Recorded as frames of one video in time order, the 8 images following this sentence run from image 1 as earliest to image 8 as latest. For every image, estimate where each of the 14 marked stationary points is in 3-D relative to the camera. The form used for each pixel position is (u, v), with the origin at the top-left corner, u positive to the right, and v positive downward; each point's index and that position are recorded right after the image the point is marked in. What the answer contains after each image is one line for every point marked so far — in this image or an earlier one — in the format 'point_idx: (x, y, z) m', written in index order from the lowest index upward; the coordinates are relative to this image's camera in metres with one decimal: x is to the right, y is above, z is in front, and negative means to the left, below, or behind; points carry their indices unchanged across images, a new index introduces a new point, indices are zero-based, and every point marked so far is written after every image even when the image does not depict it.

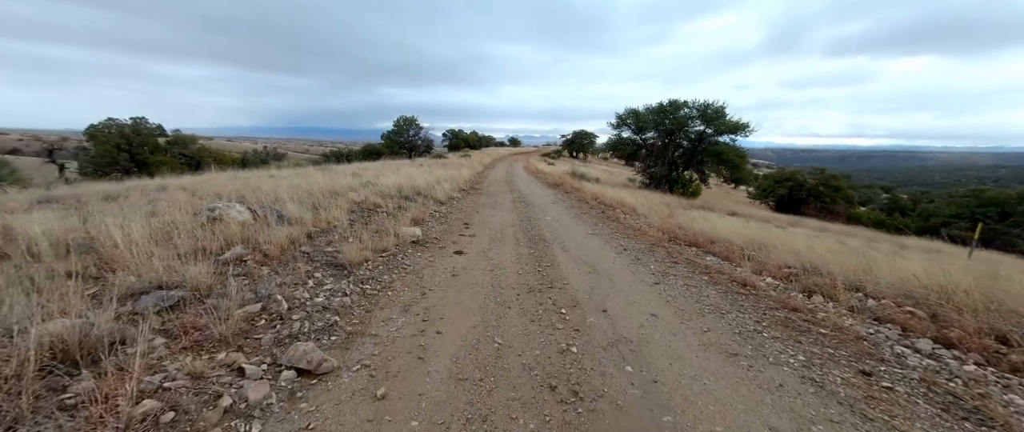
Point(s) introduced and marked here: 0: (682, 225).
0: (+4.9, -0.3, +10.6) m
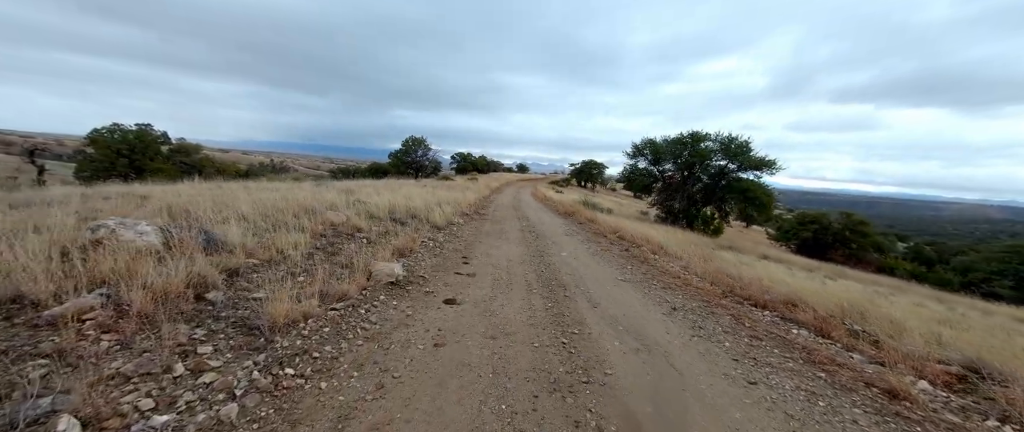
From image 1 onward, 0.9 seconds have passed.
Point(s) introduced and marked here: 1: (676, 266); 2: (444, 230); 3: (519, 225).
0: (+5.1, -1.4, +8.6) m
1: (+4.2, -1.3, +9.4) m
2: (-2.1, -0.5, +11.4) m
3: (+0.3, -0.4, +16.5) m
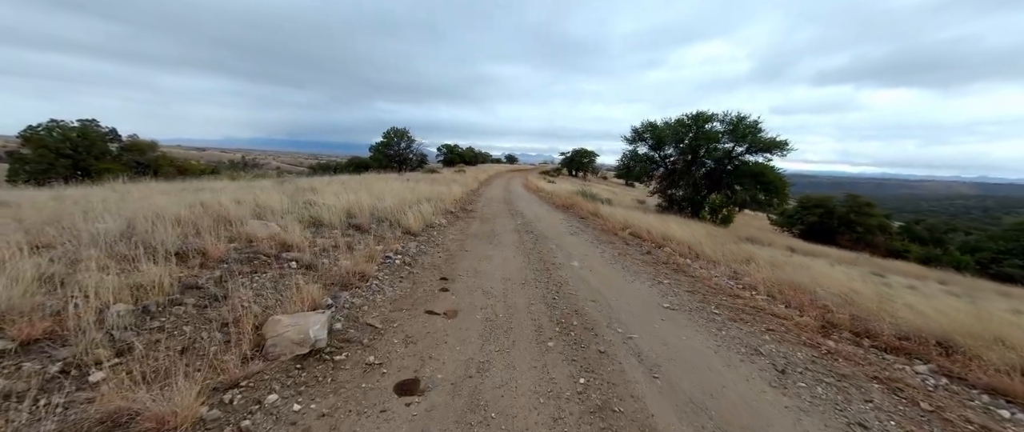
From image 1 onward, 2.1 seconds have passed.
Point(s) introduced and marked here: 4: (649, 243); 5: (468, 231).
0: (+5.0, -1.3, +6.3) m
1: (+4.1, -1.2, +7.1) m
2: (-2.2, -0.5, +8.9) m
3: (0.0, -0.3, +14.1) m
4: (+3.9, -0.8, +10.5) m
5: (-1.4, -0.5, +11.6) m
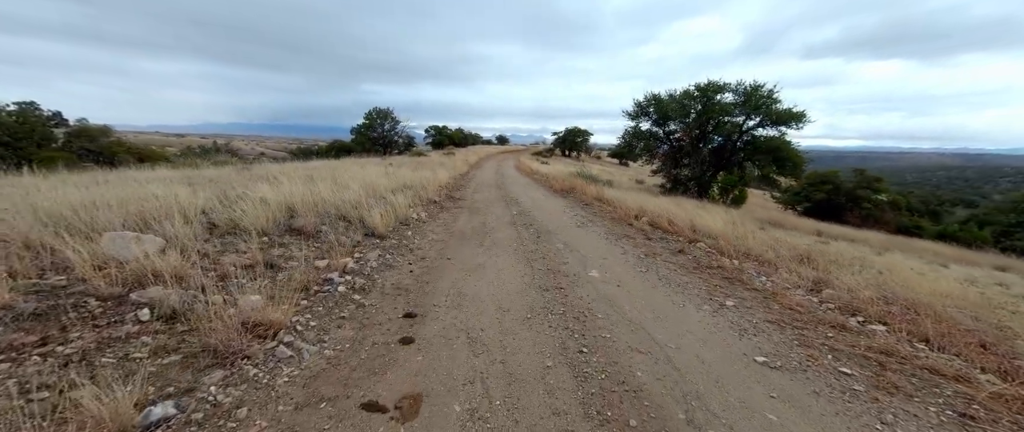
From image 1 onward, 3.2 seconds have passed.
0: (+5.0, -1.2, +4.4) m
1: (+4.1, -1.1, +5.1) m
2: (-2.3, -0.4, +6.8) m
3: (-0.1, +0.1, +12.0) m
4: (+3.8, -0.5, +8.5) m
5: (-1.5, -0.3, +9.5) m
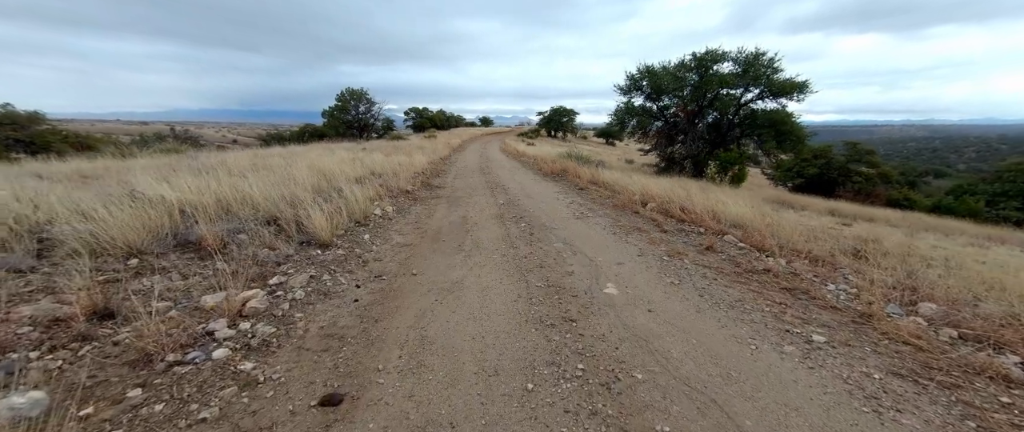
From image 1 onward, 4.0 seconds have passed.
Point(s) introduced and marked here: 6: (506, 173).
0: (+5.0, -1.1, +3.0) m
1: (+4.0, -1.0, +3.7) m
2: (-2.5, -0.5, +5.1) m
3: (-0.5, +0.3, +10.3) m
4: (+3.6, -0.3, +6.9) m
5: (-1.8, -0.1, +7.8) m
6: (-0.3, +2.1, +17.9) m
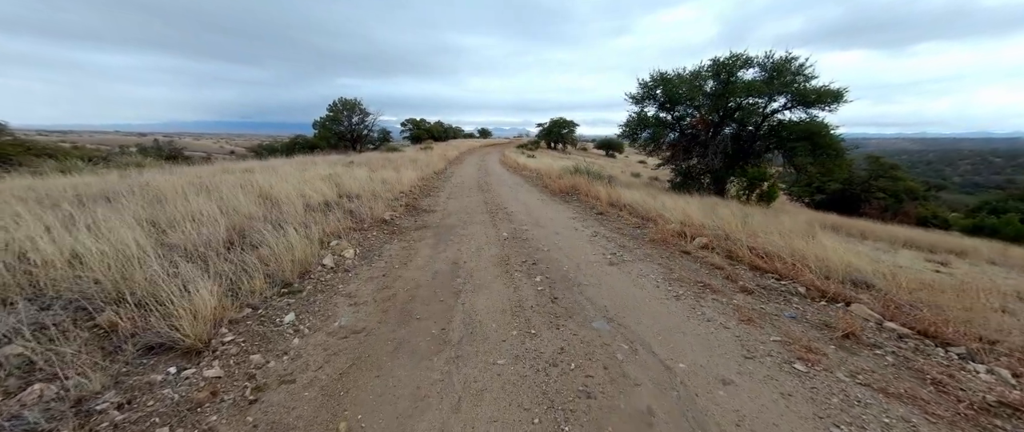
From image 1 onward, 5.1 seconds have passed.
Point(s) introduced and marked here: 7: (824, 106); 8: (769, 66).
0: (+5.1, -1.7, +0.5) m
1: (+4.2, -1.6, +1.3) m
2: (-2.3, -1.1, +2.6) m
3: (-0.4, -0.5, +7.9) m
4: (+3.7, -1.0, +4.6) m
5: (-1.6, -0.9, +5.4) m
6: (-0.2, +1.1, +15.6) m
7: (+15.8, +5.6, +18.7) m
8: (+13.4, +7.8, +19.3) m
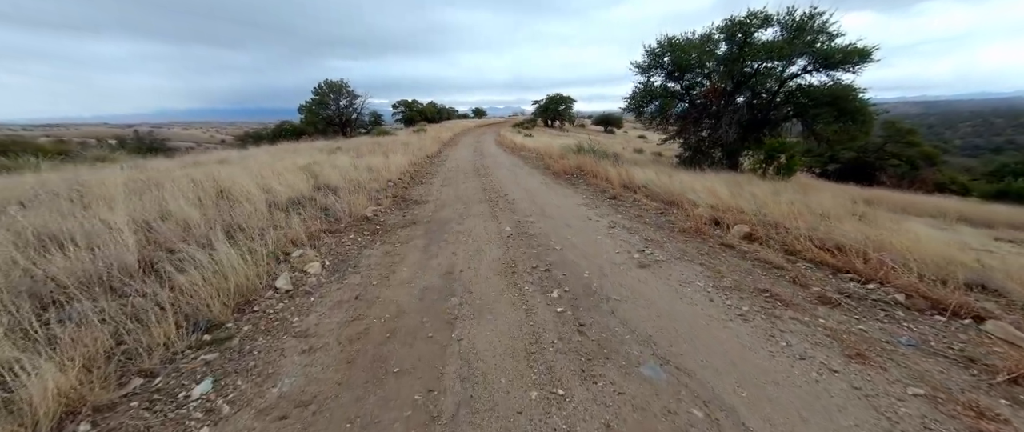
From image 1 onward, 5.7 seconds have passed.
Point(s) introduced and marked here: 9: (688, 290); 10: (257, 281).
0: (+5.3, -1.7, -0.6) m
1: (+4.3, -1.7, +0.1) m
2: (-2.2, -1.3, +1.4) m
3: (-0.3, -0.3, +6.6) m
4: (+3.8, -0.9, +3.4) m
5: (-1.5, -0.9, +4.1) m
6: (-0.2, +1.6, +14.2) m
7: (+15.6, +6.9, +17.2) m
8: (+13.2, +9.1, +17.6) m
9: (+2.0, -0.8, +4.2) m
10: (-2.7, -0.6, +3.9) m
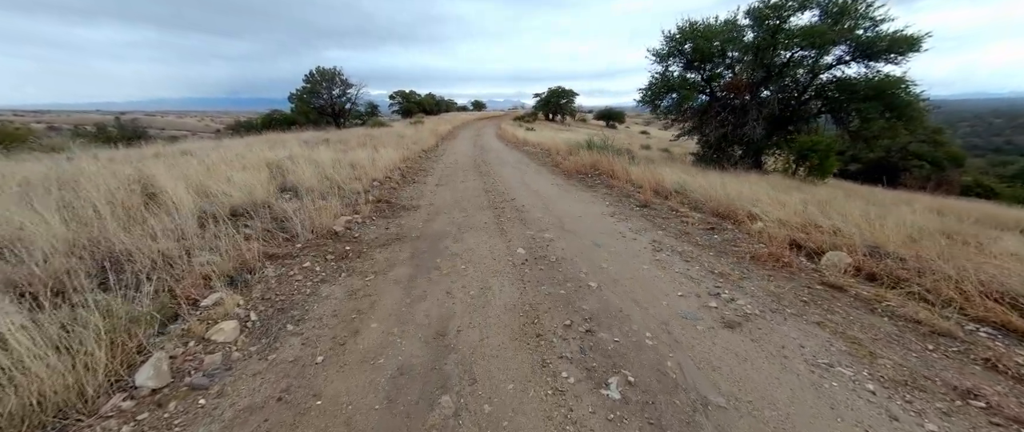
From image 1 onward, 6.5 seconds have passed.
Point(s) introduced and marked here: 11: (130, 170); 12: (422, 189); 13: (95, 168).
0: (+5.5, -2.2, -2.3) m
1: (+4.5, -2.1, -1.6) m
2: (-1.9, -1.7, -0.3) m
3: (-0.1, -0.6, +4.9) m
4: (+4.1, -1.3, +1.6) m
5: (-1.3, -1.2, +2.4) m
6: (0.0, +1.5, +12.4) m
7: (+15.8, +6.6, +15.4) m
8: (+13.4, +8.8, +15.8) m
9: (+2.3, -1.2, +2.5) m
10: (-2.5, -0.9, +2.2) m
11: (-8.1, +1.0, +7.7) m
12: (-2.4, +0.7, +9.7) m
13: (-8.6, +1.0, +7.5) m
